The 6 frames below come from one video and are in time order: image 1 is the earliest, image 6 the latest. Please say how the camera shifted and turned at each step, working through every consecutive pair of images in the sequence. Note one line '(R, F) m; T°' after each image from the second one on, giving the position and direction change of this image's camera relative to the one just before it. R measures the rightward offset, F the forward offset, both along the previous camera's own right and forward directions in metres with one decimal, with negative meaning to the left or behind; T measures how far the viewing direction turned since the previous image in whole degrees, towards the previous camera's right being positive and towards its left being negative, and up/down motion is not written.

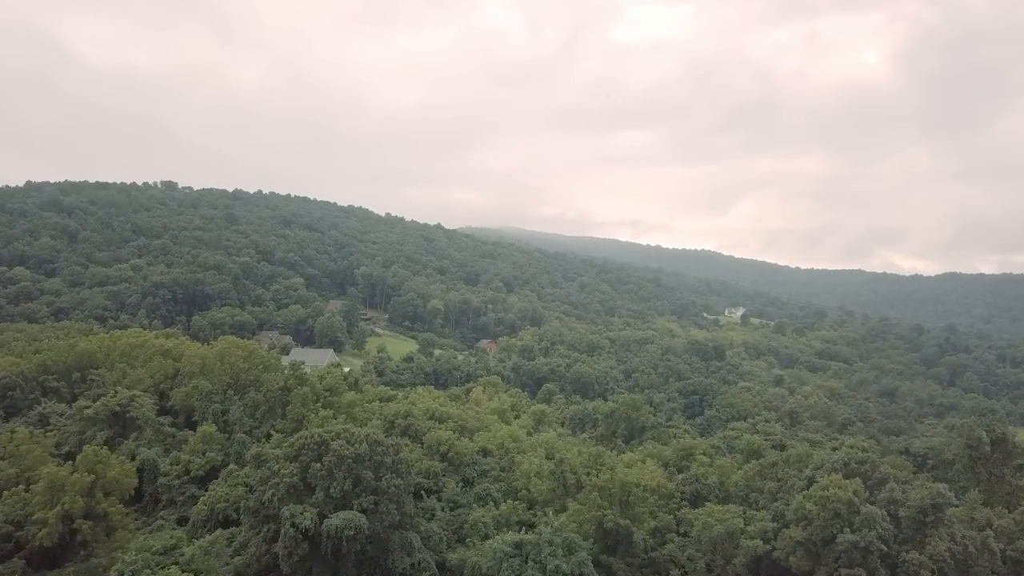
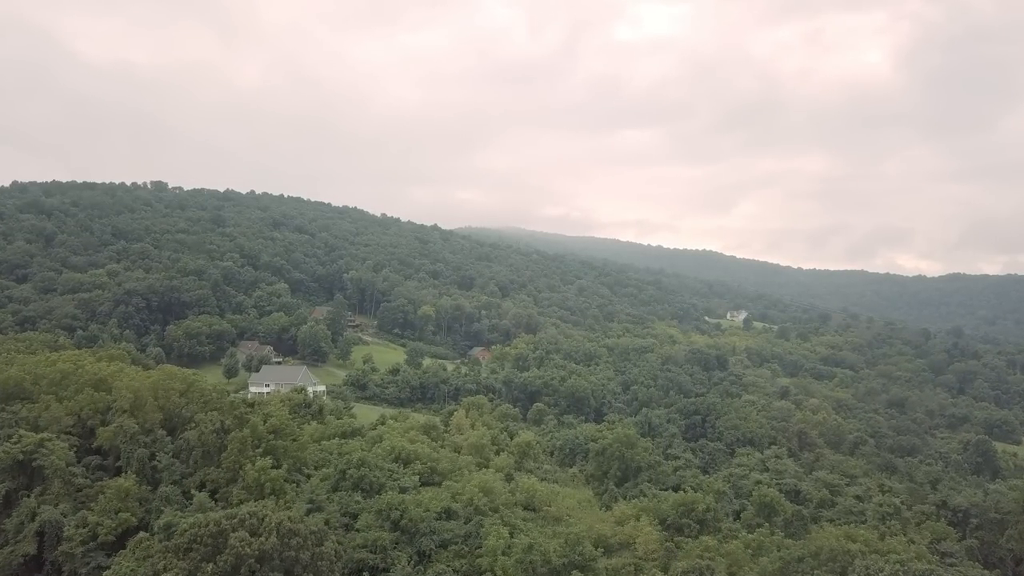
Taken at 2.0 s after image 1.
(+0.9, +3.2) m; 0°
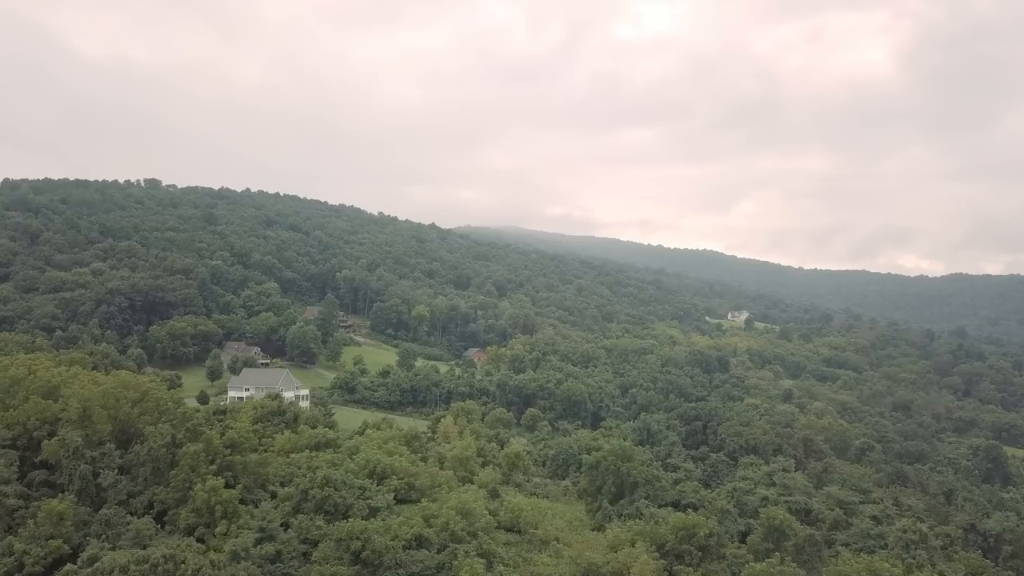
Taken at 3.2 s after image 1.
(+0.5, +1.9) m; 0°
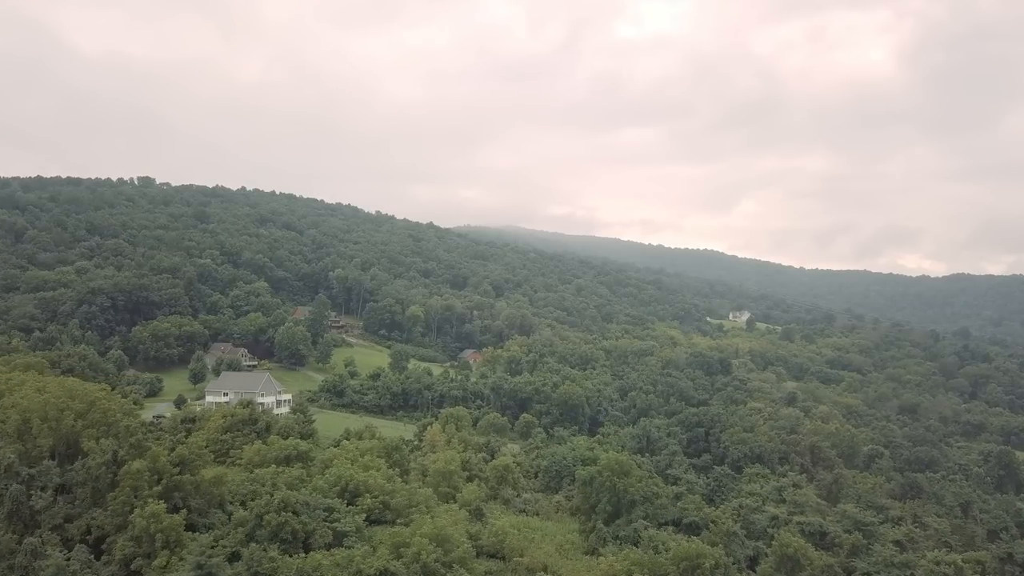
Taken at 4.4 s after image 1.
(+0.5, +1.9) m; 0°
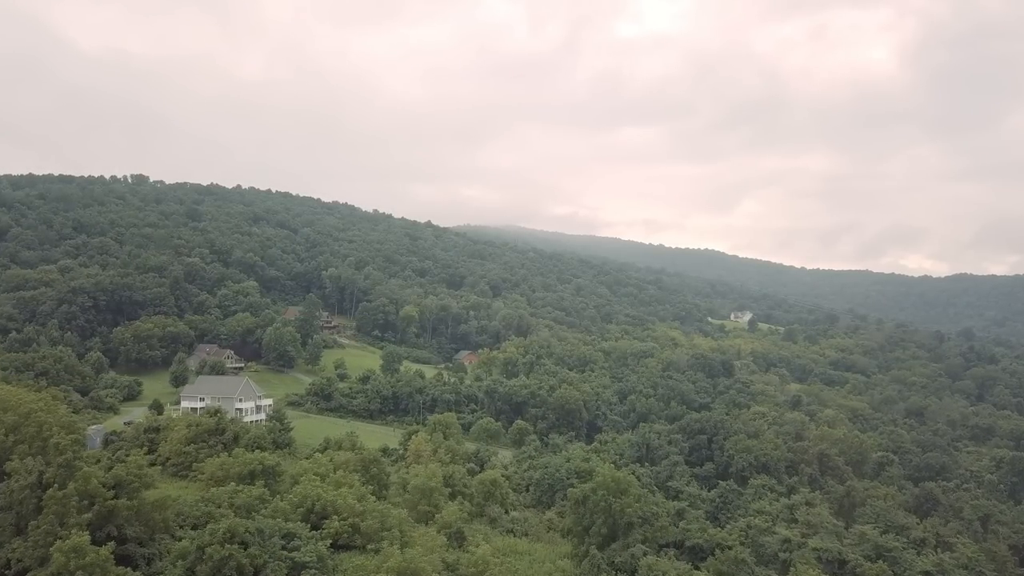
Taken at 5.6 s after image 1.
(+0.5, +1.9) m; 0°
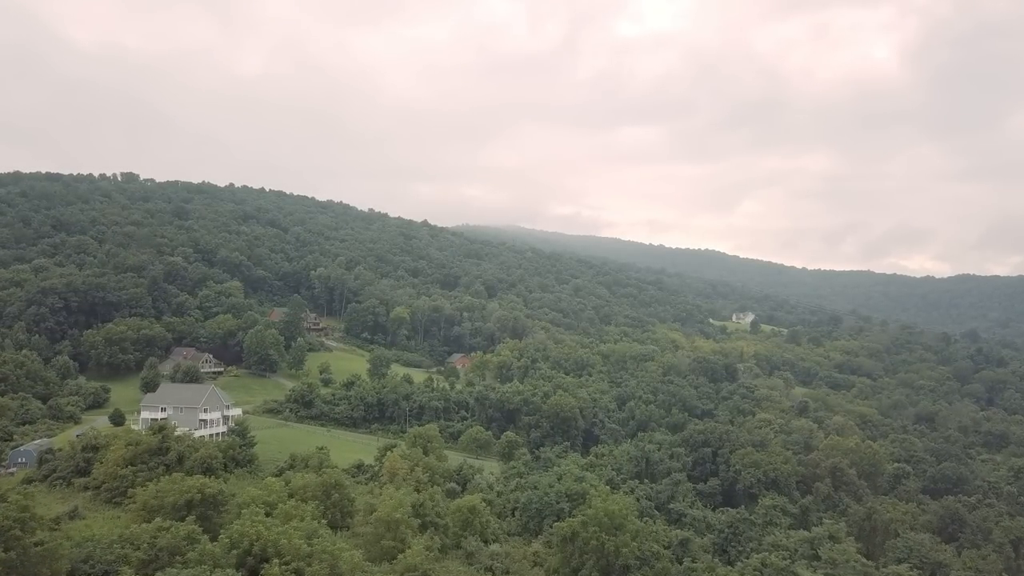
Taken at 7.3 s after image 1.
(+0.6, +2.7) m; 0°
